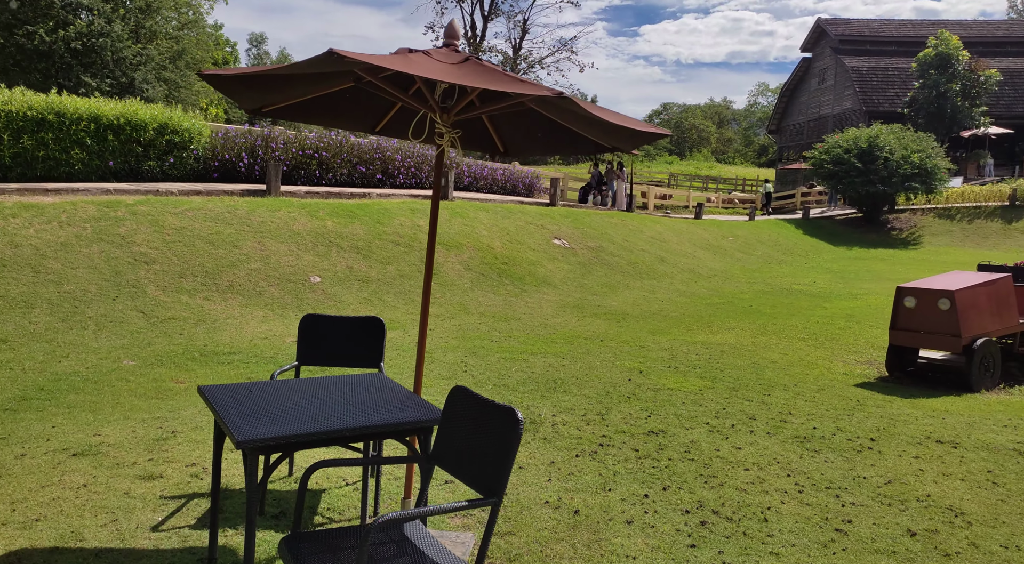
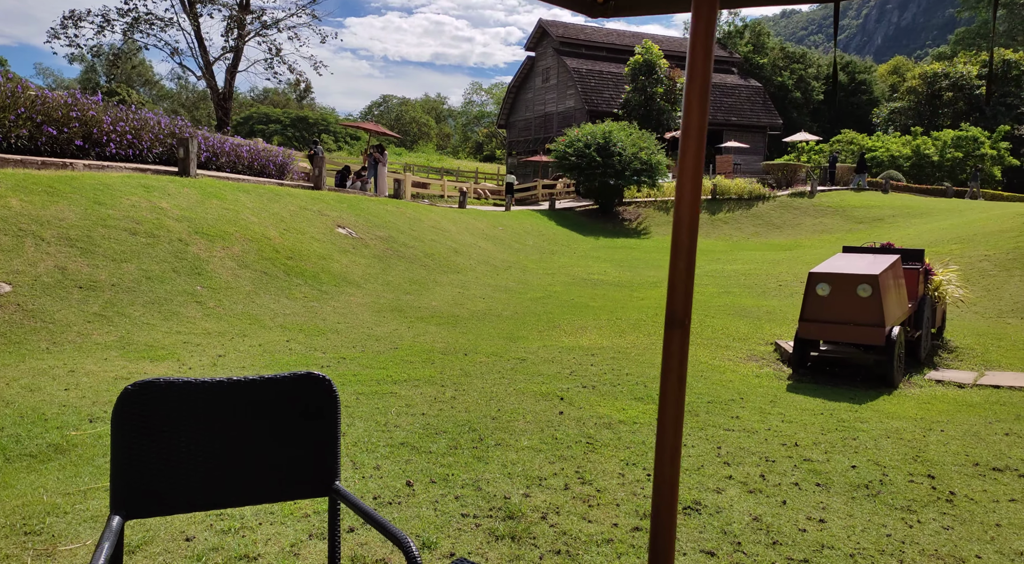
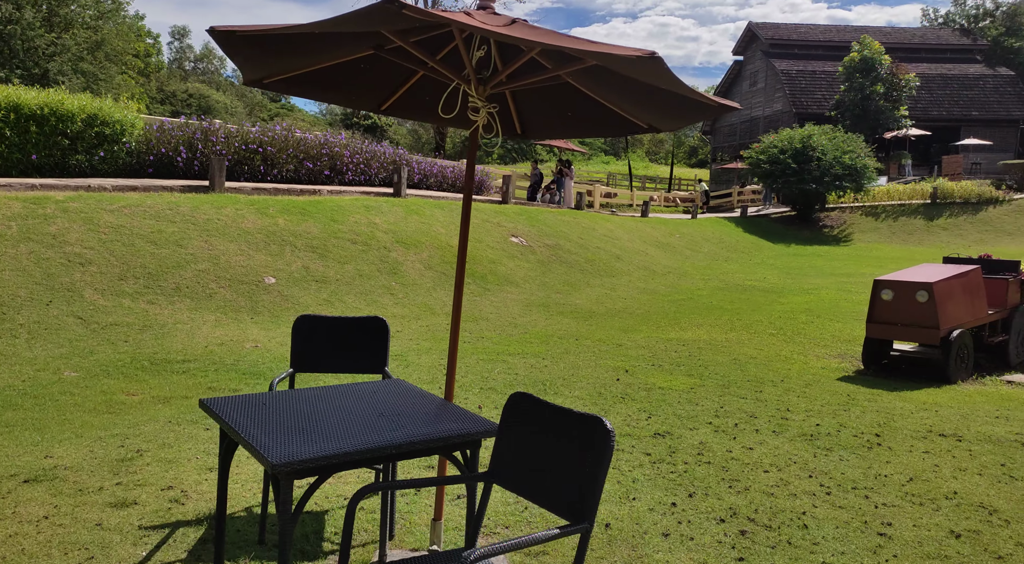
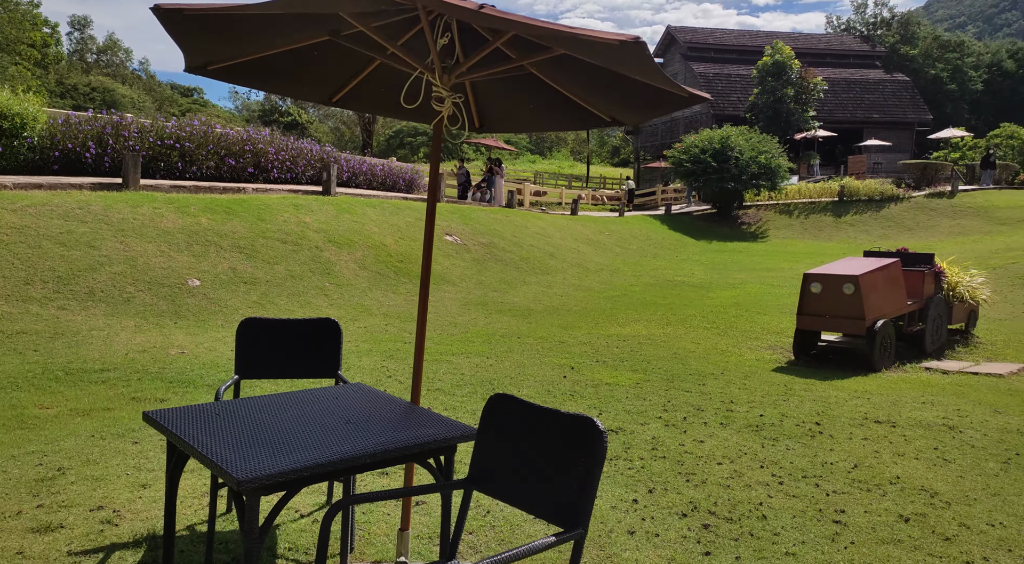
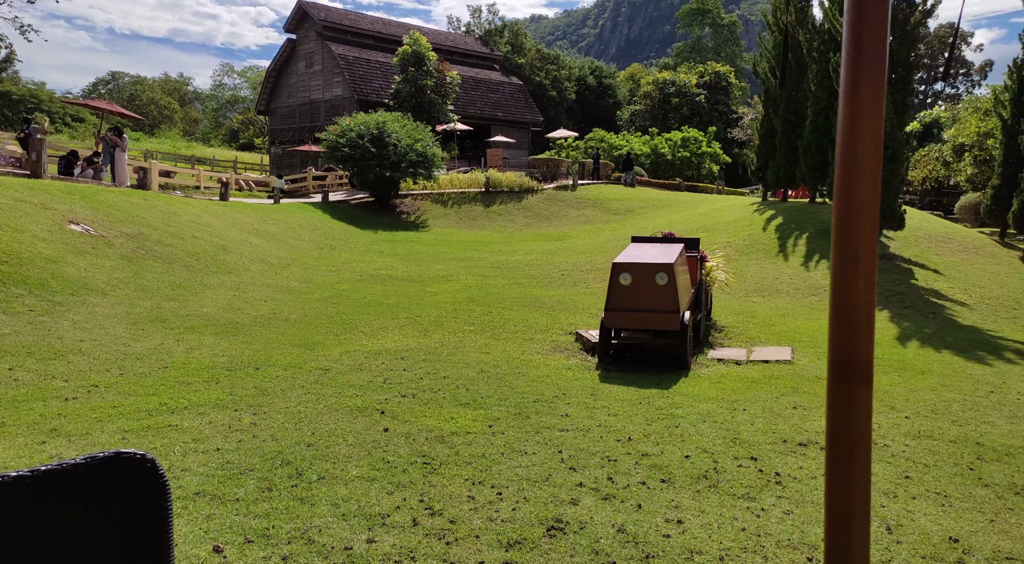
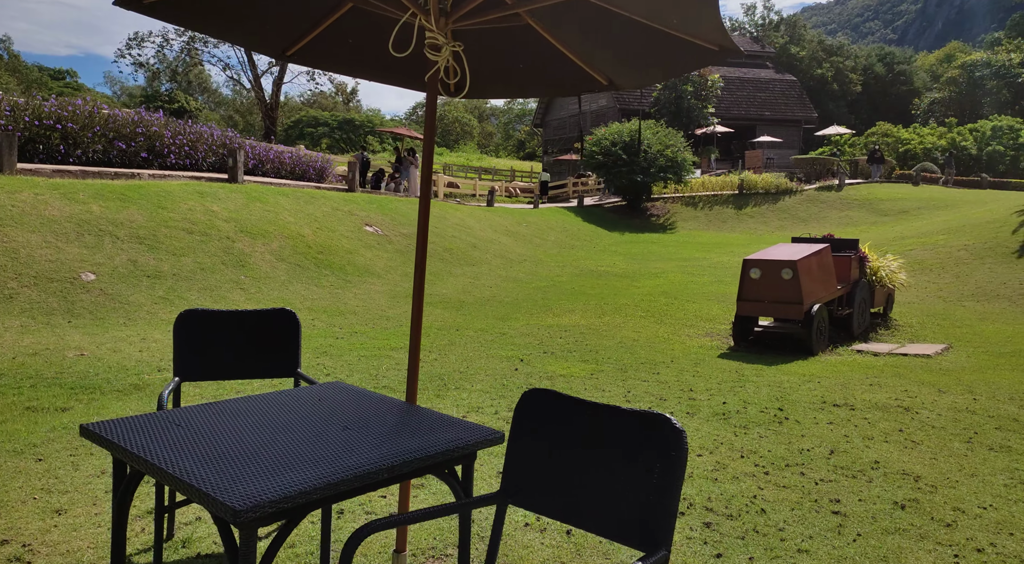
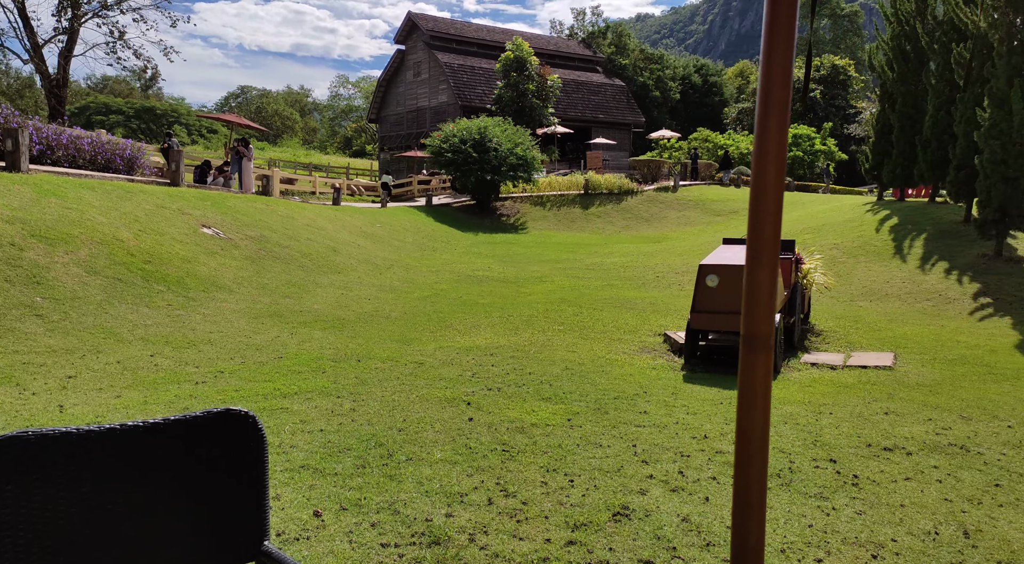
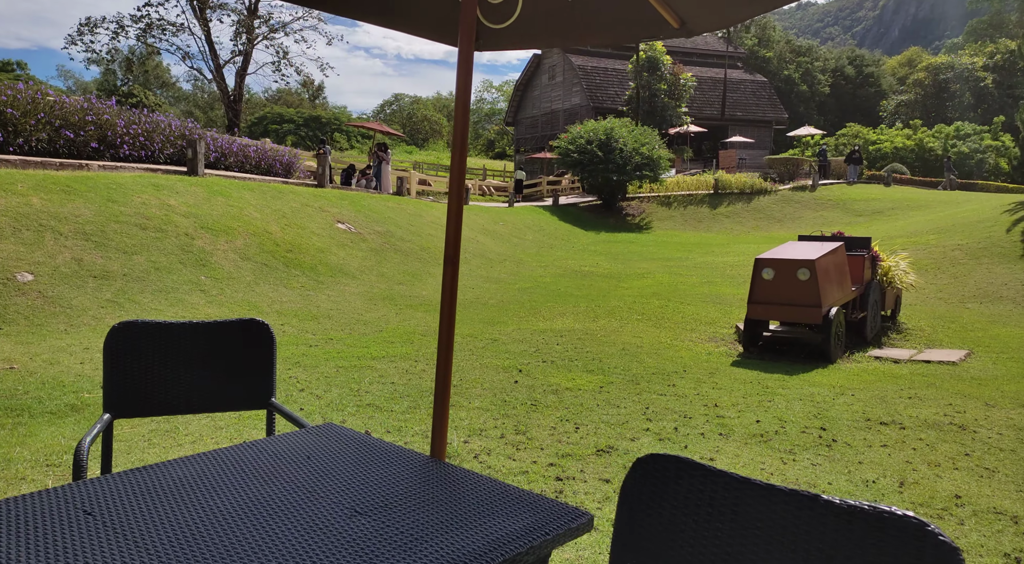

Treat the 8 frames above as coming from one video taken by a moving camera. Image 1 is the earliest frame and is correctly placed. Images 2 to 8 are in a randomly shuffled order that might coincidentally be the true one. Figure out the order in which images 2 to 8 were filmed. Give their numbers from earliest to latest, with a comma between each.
3, 4, 6, 8, 2, 7, 5
